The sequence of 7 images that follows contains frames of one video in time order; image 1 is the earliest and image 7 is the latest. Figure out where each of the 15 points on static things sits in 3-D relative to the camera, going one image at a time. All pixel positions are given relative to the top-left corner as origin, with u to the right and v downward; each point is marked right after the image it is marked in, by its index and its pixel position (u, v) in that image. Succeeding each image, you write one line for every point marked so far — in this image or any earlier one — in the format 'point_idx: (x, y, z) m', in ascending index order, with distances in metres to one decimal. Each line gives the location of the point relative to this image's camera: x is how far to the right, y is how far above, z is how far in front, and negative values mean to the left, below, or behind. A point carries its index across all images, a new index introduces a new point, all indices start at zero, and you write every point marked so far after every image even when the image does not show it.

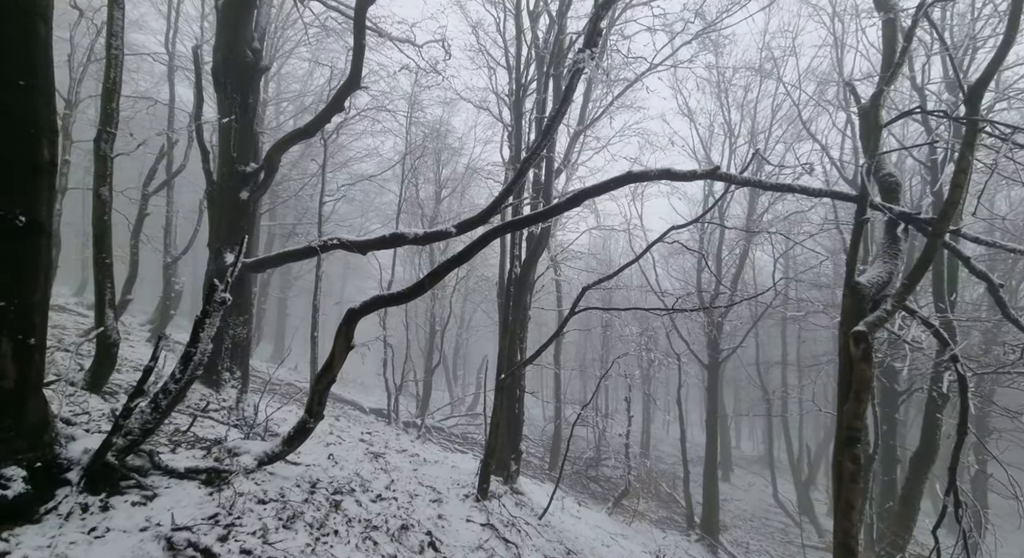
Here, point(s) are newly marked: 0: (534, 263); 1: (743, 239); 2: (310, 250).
0: (+0.4, +0.3, +10.5) m
1: (+5.5, +1.0, +14.6) m
2: (-2.3, +0.3, +6.7) m
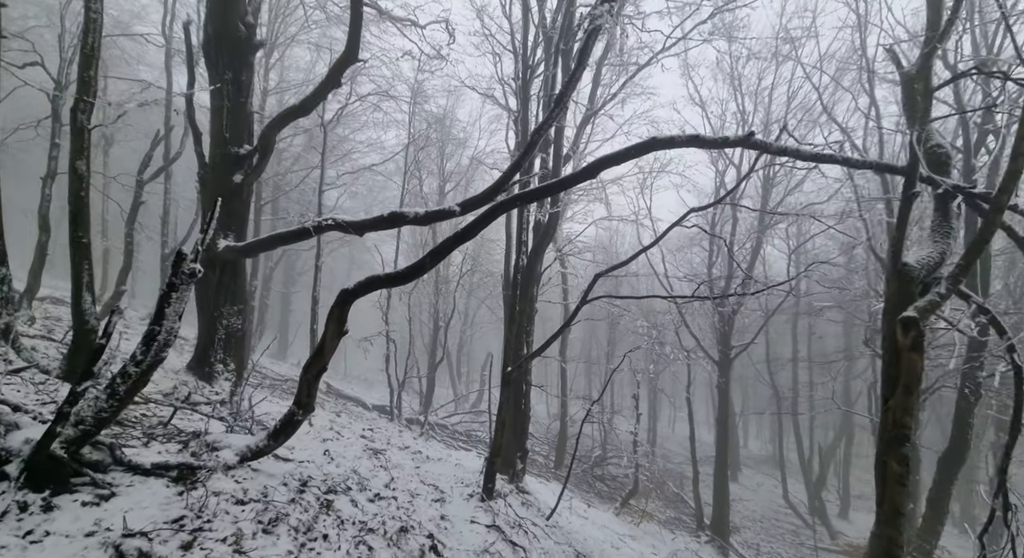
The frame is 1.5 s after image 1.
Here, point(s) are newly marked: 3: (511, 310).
0: (+0.5, +0.4, +10.0) m
1: (+5.6, +1.1, +14.1) m
2: (-2.2, +0.5, +6.2) m
3: (0.0, -0.4, +9.1) m
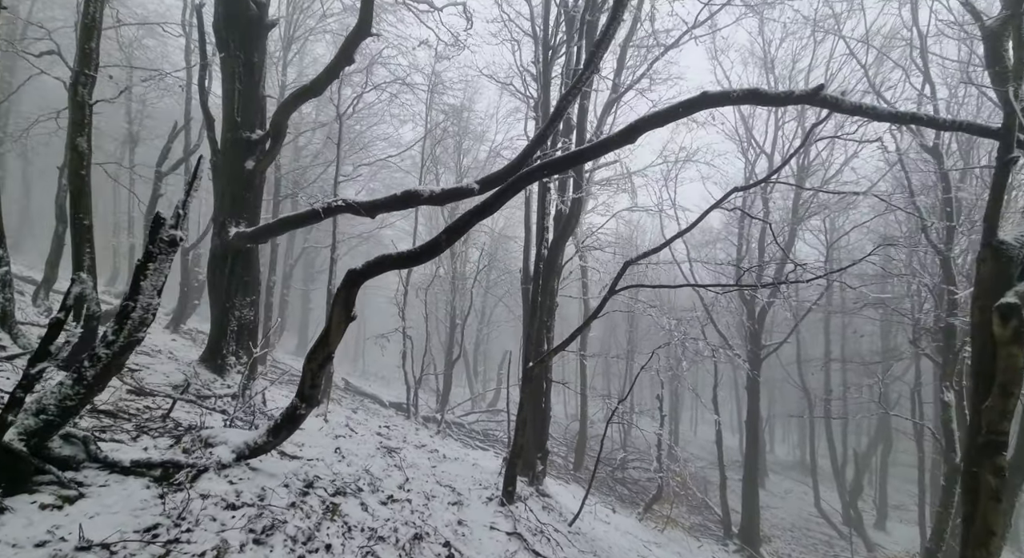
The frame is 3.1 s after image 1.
0: (+0.8, +0.5, +9.6) m
1: (+6.1, +1.2, +13.5) m
2: (-1.9, +0.6, +5.8) m
3: (+0.3, -0.3, +8.7) m
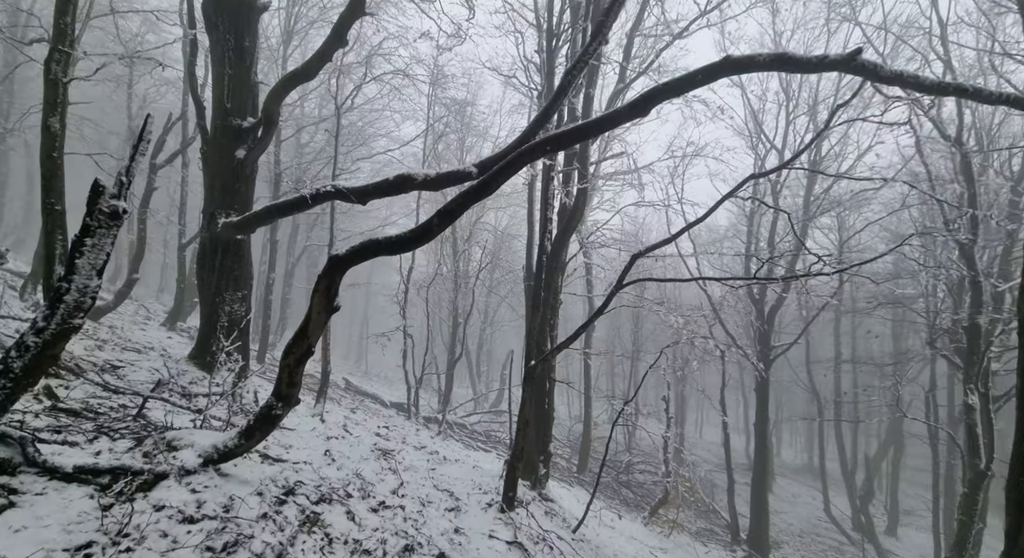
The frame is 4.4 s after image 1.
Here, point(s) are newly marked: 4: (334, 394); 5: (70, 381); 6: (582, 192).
0: (+0.9, +0.6, +9.2) m
1: (+6.2, +1.2, +13.1) m
2: (-1.9, +0.7, +5.5) m
3: (+0.3, -0.3, +8.3) m
4: (-4.2, -2.7, +14.3) m
5: (-4.2, -0.9, +5.7) m
6: (+1.1, +1.3, +9.4) m
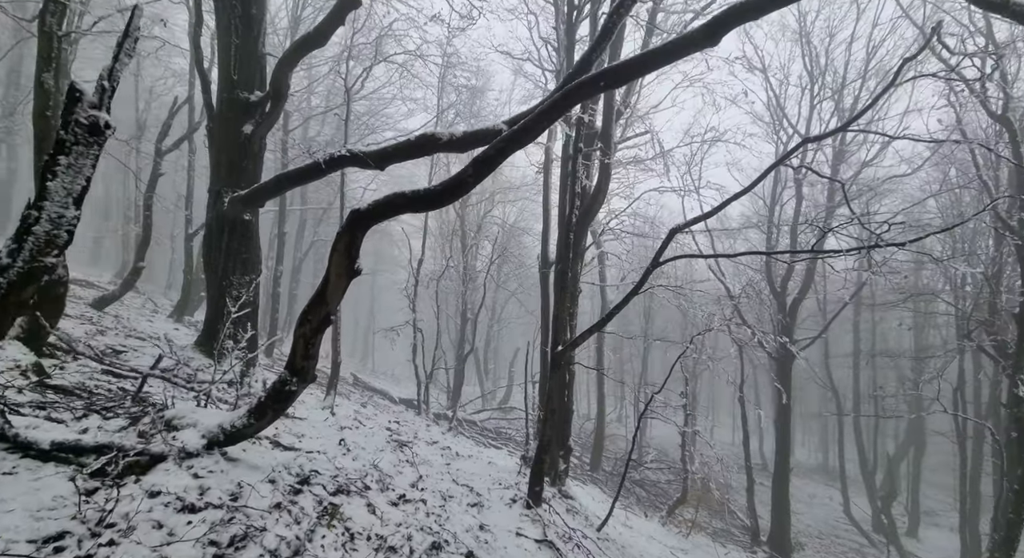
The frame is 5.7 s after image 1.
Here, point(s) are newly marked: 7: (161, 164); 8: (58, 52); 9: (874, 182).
0: (+1.2, +0.8, +8.7) m
1: (+6.5, +1.4, +12.6) m
2: (-1.7, +0.9, +5.1) m
3: (+0.6, -0.1, +7.8) m
4: (-3.9, -2.5, +13.9) m
5: (-3.9, -0.7, +5.3) m
6: (+1.4, +1.5, +8.9) m
7: (-7.4, +2.4, +12.8) m
8: (-3.6, +1.8, +4.9) m
9: (+7.5, +2.0, +12.5) m
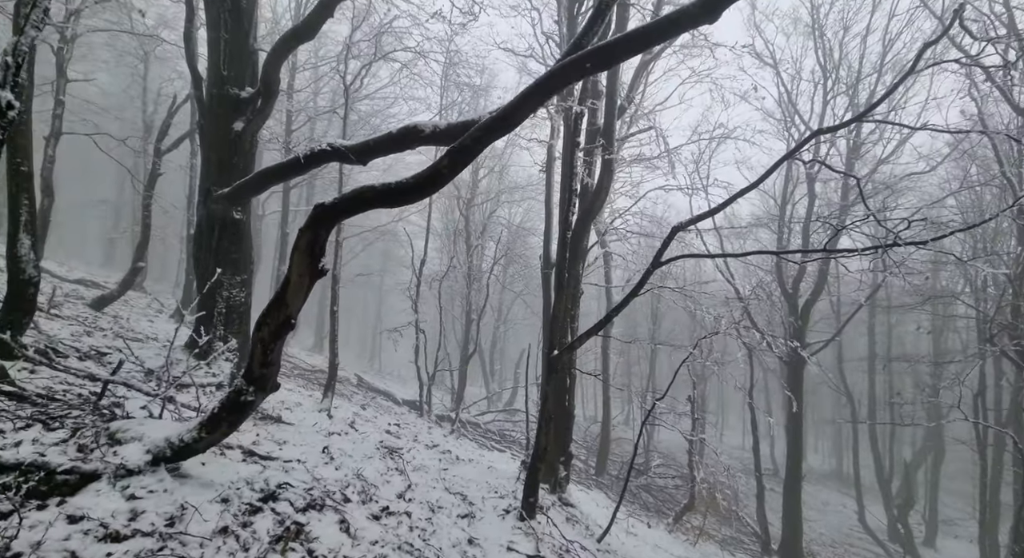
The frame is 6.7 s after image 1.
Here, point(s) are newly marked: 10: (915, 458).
0: (+1.2, +0.8, +8.5) m
1: (+6.6, +1.4, +12.2) m
2: (-1.7, +0.9, +4.8) m
3: (+0.6, -0.1, +7.6) m
4: (-3.8, -2.5, +13.7) m
5: (-4.0, -0.7, +5.1) m
6: (+1.4, +1.5, +8.7) m
7: (-7.3, +2.4, +12.7) m
8: (-3.7, +1.8, +4.7) m
9: (+7.6, +1.9, +12.2) m
10: (+12.0, -5.4, +18.2) m
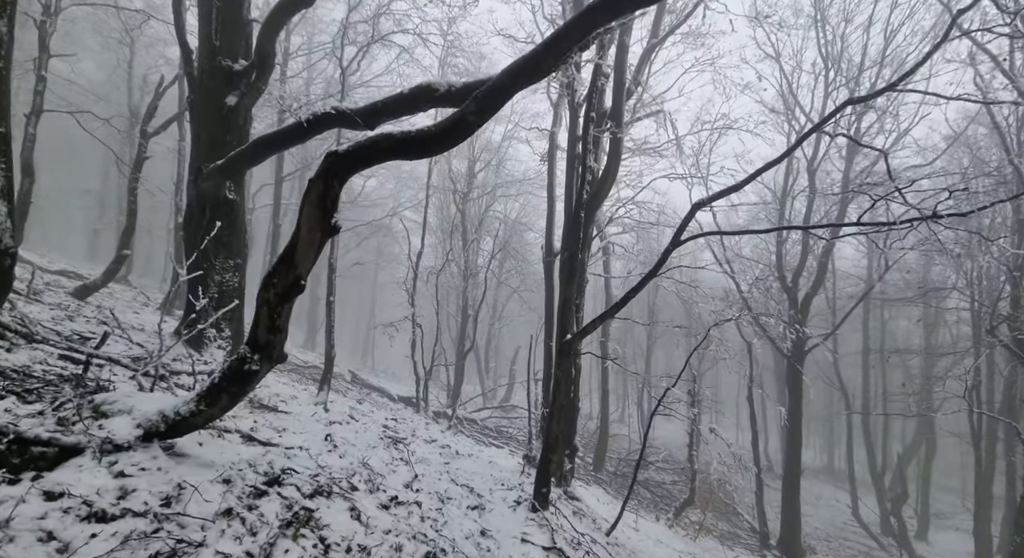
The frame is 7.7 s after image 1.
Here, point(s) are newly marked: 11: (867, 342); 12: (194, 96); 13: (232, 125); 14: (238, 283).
0: (+1.2, +1.0, +8.2) m
1: (+6.6, +1.6, +12.0) m
2: (-1.6, +1.1, +4.5) m
3: (+0.7, +0.1, +7.3) m
4: (-3.8, -2.3, +13.4) m
5: (-3.9, -0.5, +4.8) m
6: (+1.4, +1.7, +8.4) m
7: (-7.3, +2.6, +12.3) m
8: (-3.6, +2.0, +4.4) m
9: (+7.6, +2.1, +12.0) m
10: (+11.9, -5.2, +18.1) m
11: (+10.6, -1.9, +17.9) m
12: (-3.7, +2.1, +7.1) m
13: (-3.2, +1.8, +6.9) m
14: (-3.2, 0.0, +7.2) m
